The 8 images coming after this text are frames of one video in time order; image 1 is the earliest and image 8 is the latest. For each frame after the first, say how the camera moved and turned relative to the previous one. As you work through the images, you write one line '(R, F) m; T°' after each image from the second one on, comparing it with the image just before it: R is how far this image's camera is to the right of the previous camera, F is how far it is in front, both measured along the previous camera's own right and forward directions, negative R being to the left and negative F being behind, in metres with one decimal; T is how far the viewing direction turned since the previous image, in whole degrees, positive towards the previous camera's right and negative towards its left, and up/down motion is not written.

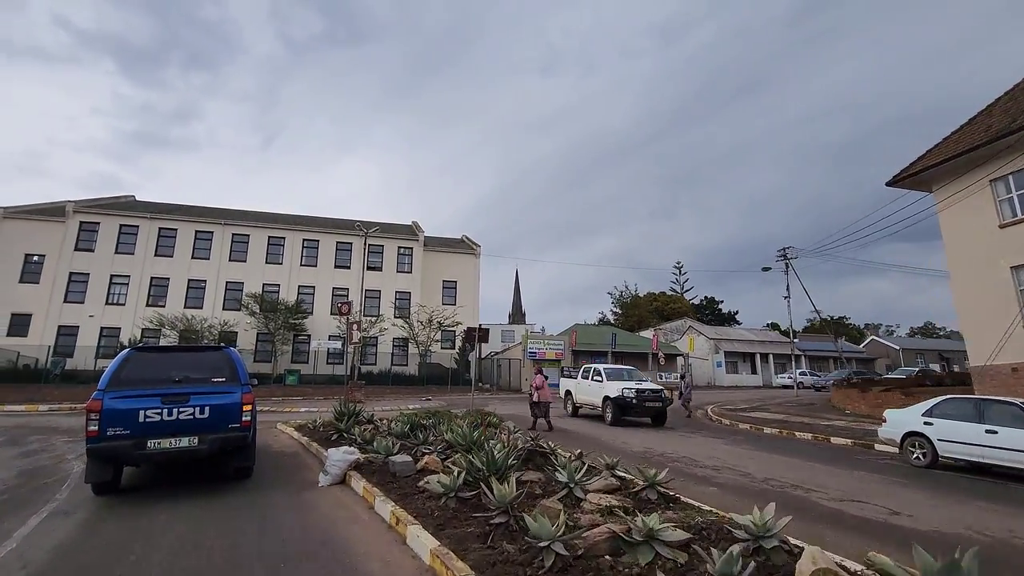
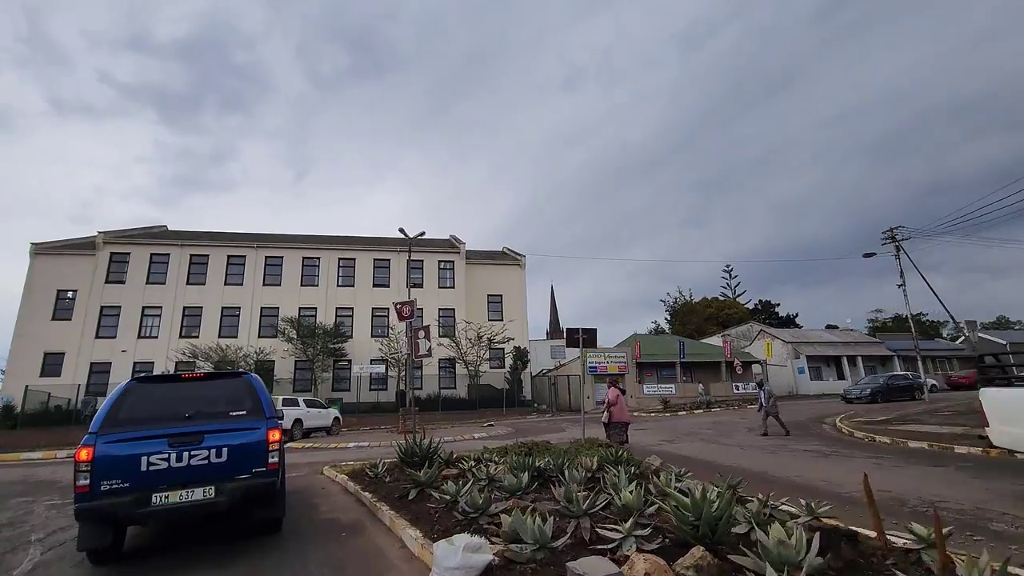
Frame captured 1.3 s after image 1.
(-1.5, +3.2) m; -3°
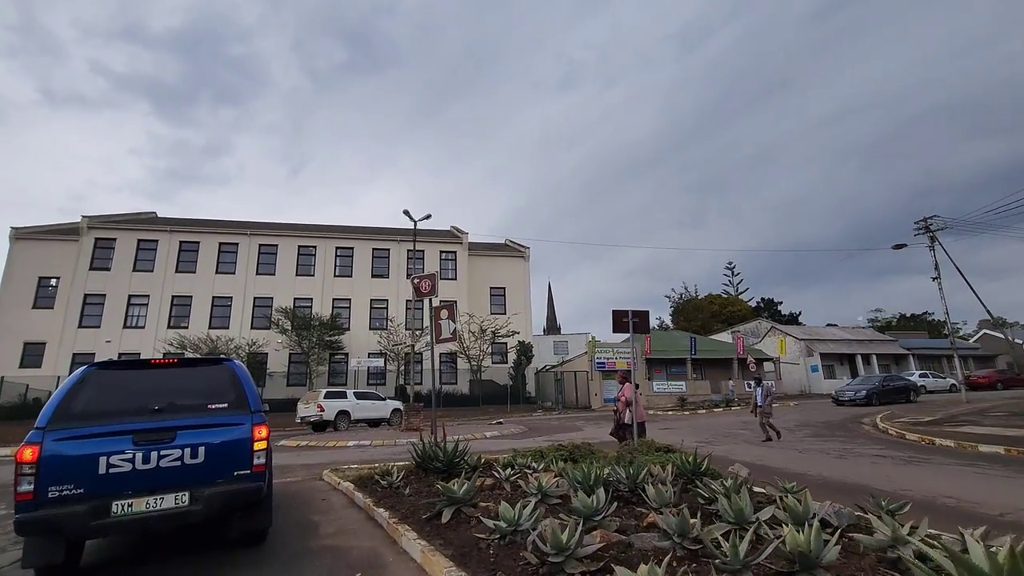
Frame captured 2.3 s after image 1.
(-0.7, +1.5) m; +1°
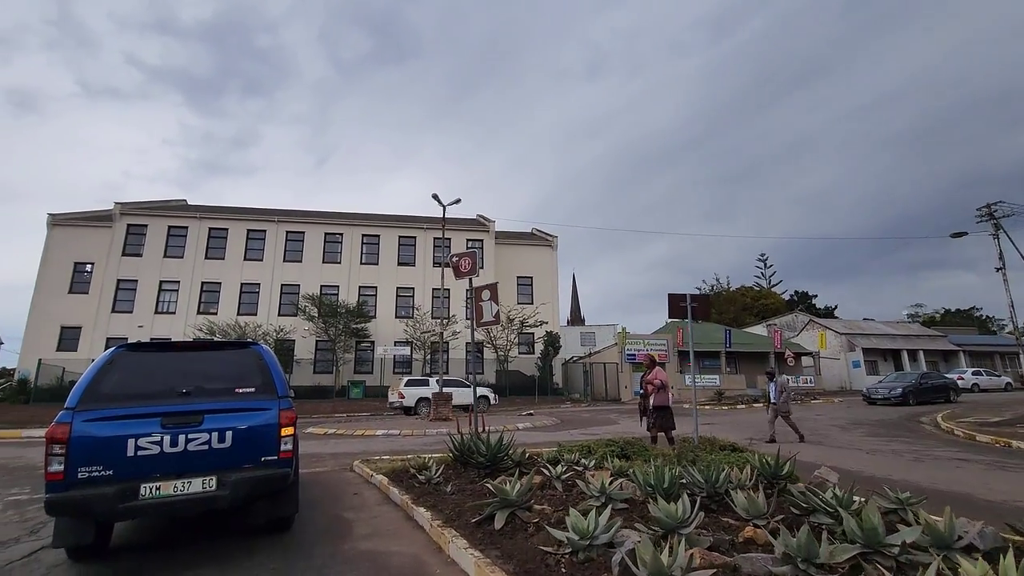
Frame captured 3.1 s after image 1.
(-0.3, +0.7) m; -2°
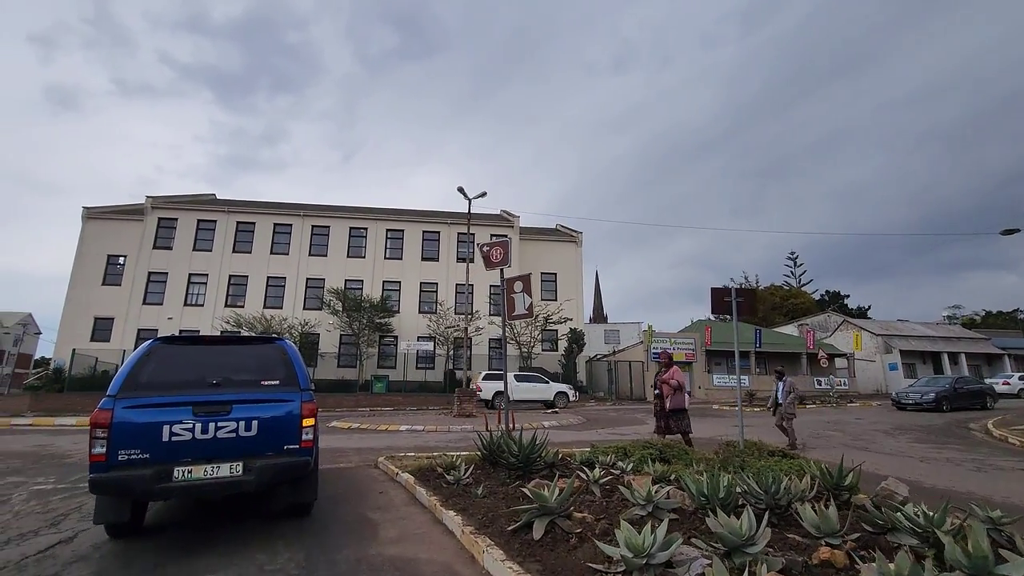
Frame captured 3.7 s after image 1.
(-0.2, +0.4) m; -2°
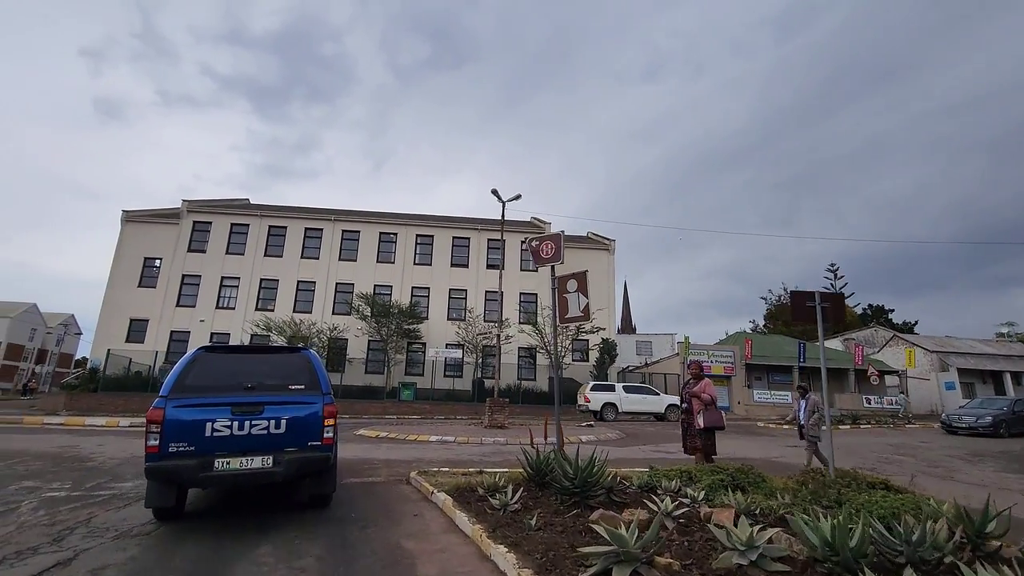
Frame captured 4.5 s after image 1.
(-0.3, +0.7) m; -3°
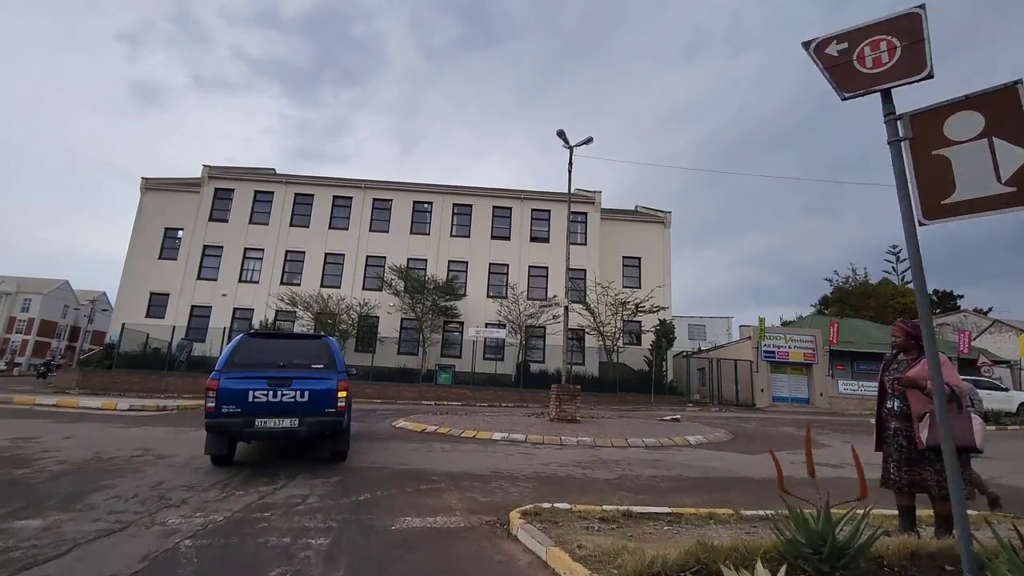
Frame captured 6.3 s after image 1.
(-1.3, +3.2) m; -3°
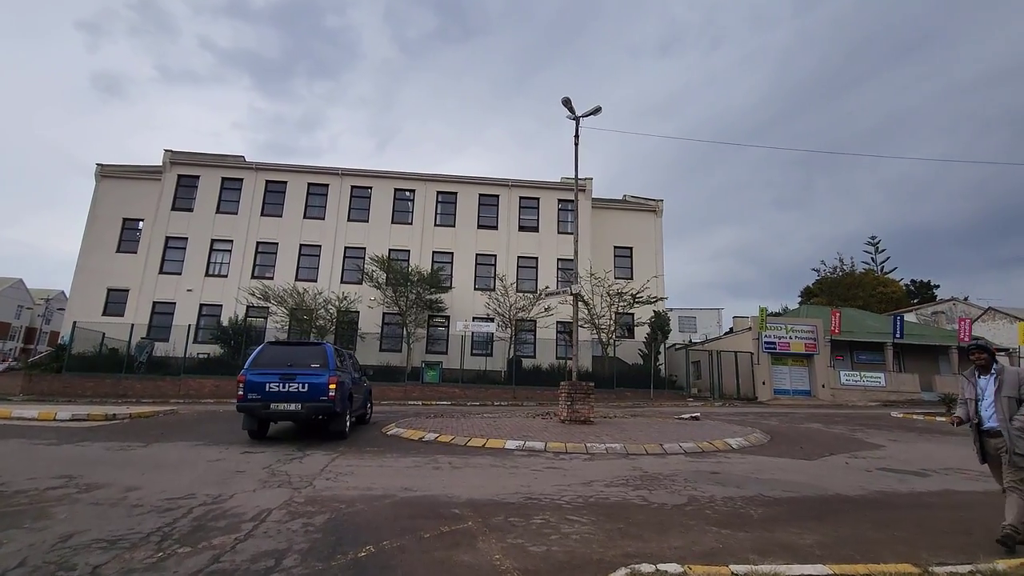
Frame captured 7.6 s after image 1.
(-0.6, +1.6) m; +2°
